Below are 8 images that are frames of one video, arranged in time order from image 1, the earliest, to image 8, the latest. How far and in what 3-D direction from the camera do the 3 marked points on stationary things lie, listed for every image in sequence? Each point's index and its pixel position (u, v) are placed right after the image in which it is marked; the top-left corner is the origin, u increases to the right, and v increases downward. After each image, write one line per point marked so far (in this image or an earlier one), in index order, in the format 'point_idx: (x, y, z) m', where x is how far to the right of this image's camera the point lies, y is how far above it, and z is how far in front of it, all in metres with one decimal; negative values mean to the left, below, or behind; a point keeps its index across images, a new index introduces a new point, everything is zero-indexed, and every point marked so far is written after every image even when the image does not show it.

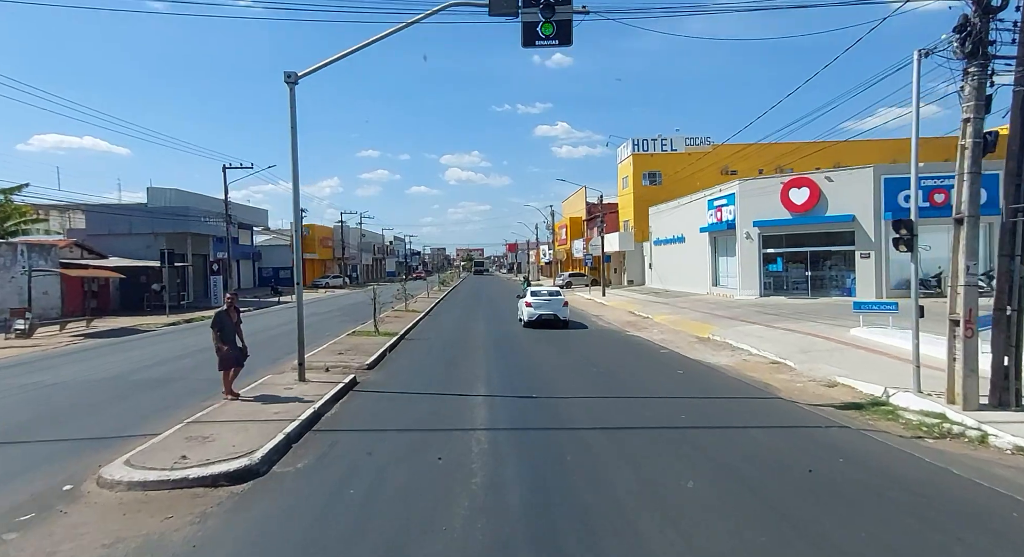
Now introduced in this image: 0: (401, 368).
0: (-2.5, -2.0, +13.8) m
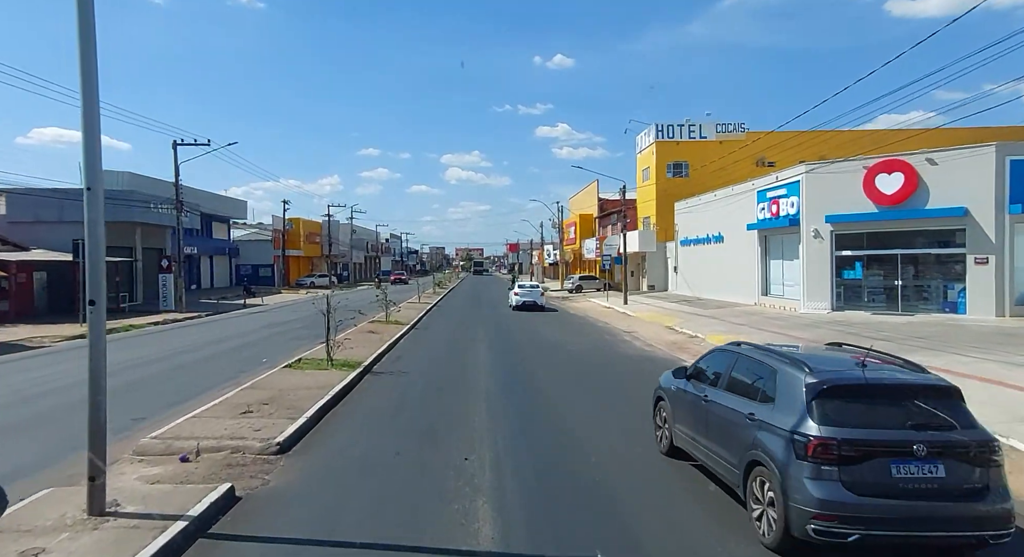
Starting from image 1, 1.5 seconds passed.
0: (-2.2, -2.2, +7.9) m
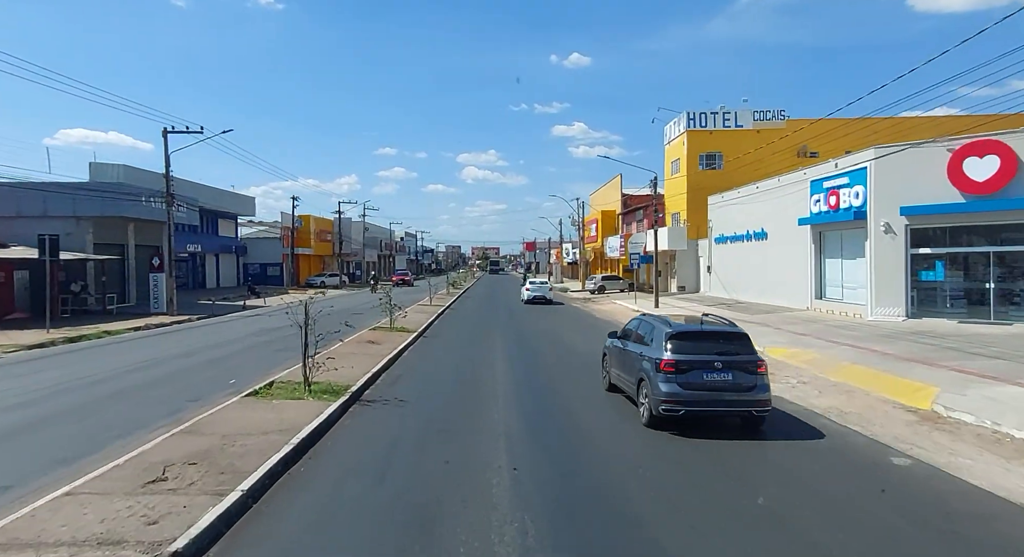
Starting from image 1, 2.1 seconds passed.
0: (-1.9, -2.2, +5.1) m
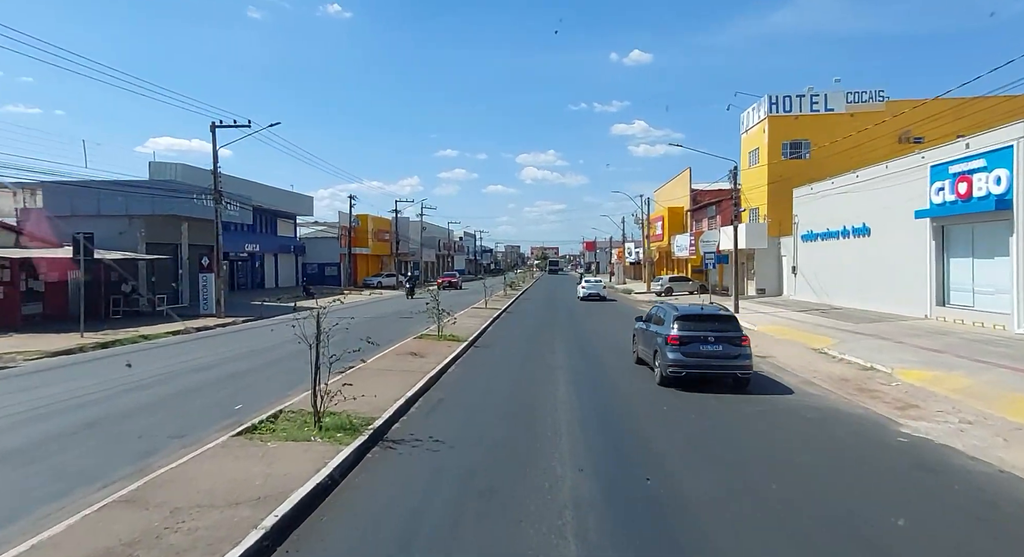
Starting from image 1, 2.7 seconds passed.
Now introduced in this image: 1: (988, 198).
0: (-1.5, -2.3, +2.8) m
1: (+14.0, +2.4, +17.5) m
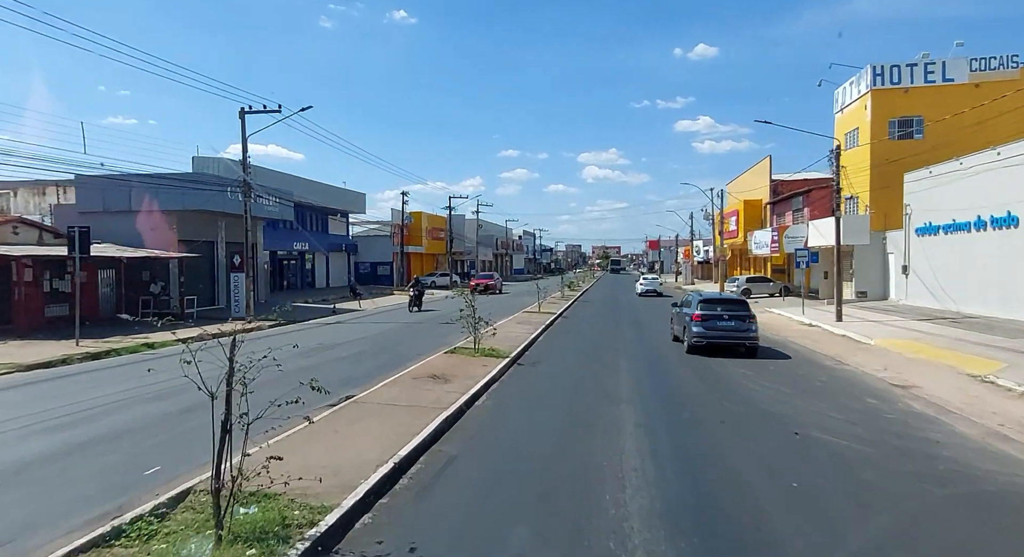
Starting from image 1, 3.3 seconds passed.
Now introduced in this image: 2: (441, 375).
0: (-1.7, -2.3, -0.5) m
1: (+15.2, +2.3, +12.6) m
2: (-1.4, -1.9, +11.6) m
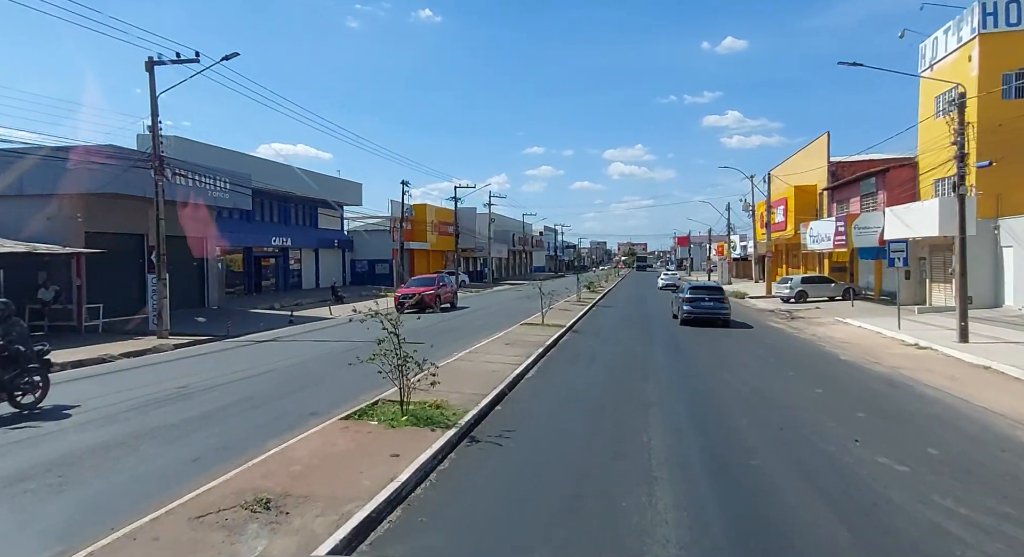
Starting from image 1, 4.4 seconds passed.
0: (-3.0, -2.5, -6.6) m
1: (+14.4, +2.2, +5.7) m
2: (-2.2, -2.0, +5.4) m
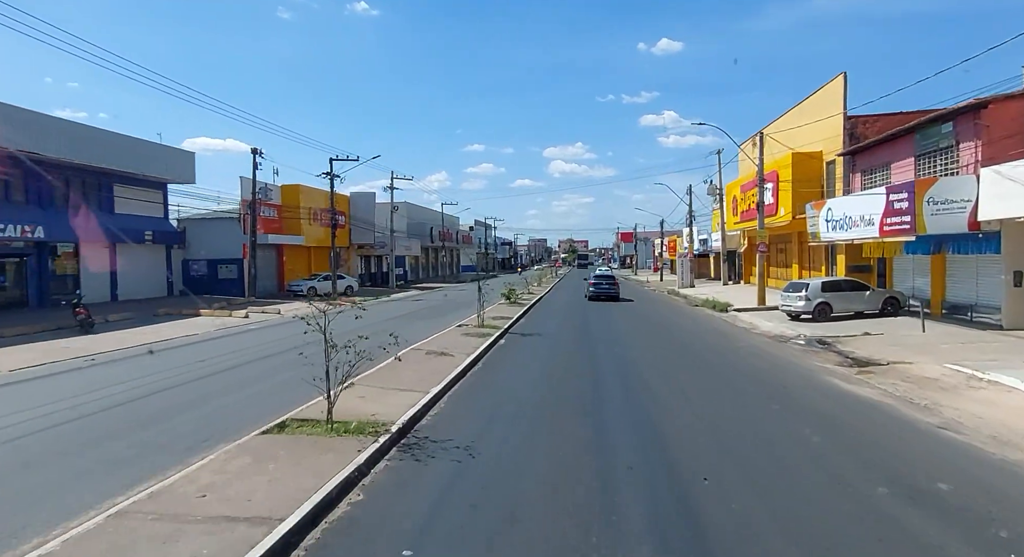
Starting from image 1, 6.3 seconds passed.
0: (-3.9, -3.0, -20.0) m
1: (+12.3, +1.9, -6.1) m
2: (-4.3, -2.5, -8.0) m
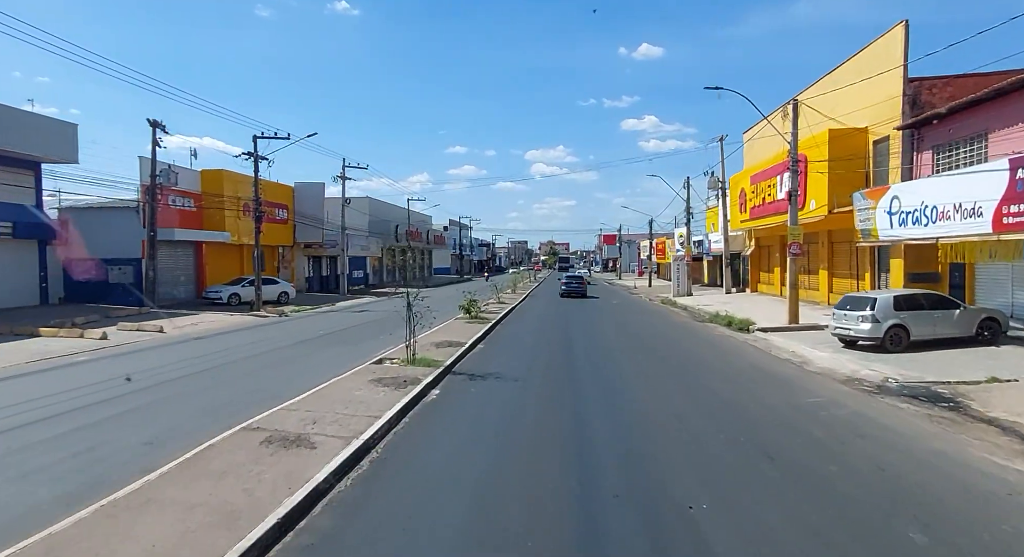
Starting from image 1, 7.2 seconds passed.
0: (-3.9, -3.1, -26.9) m
1: (+11.9, +1.7, -12.5) m
2: (-4.6, -2.6, -14.9) m
